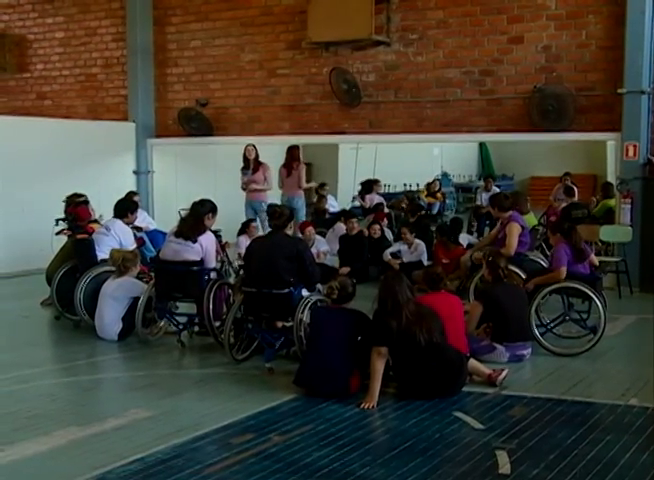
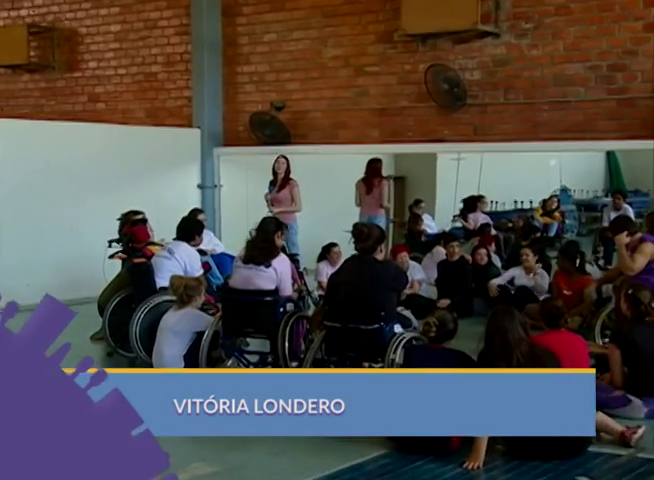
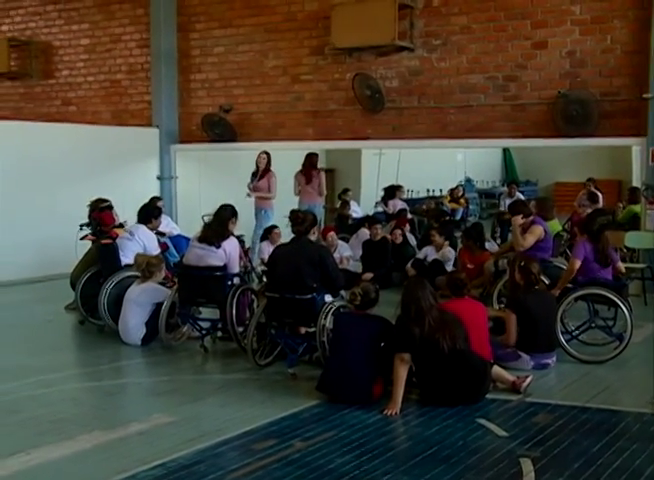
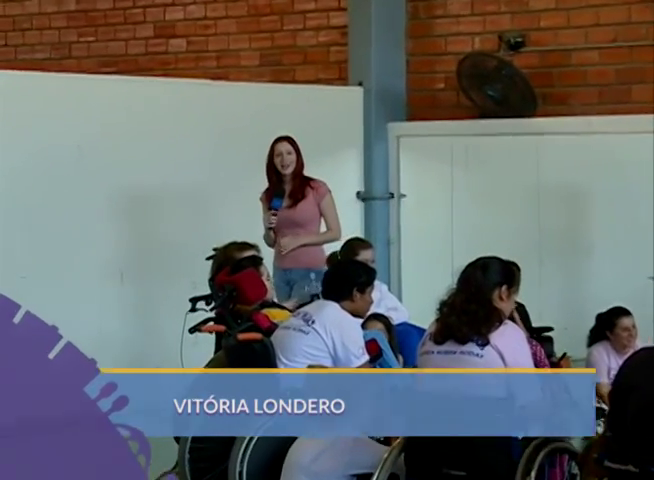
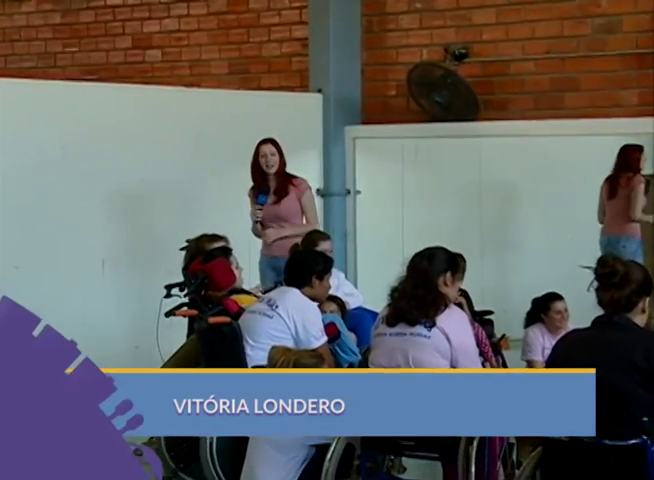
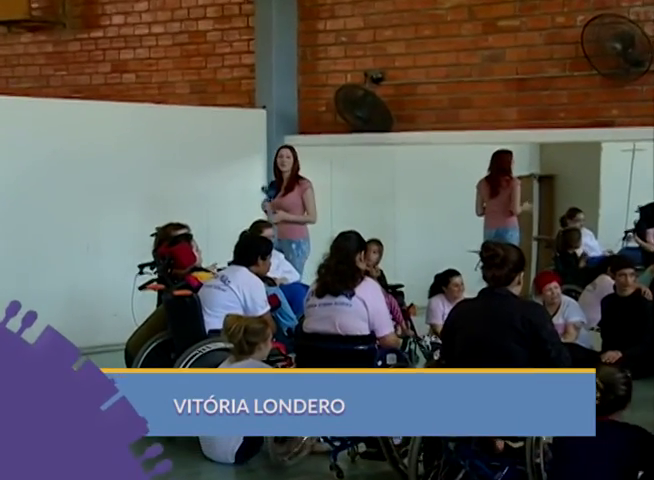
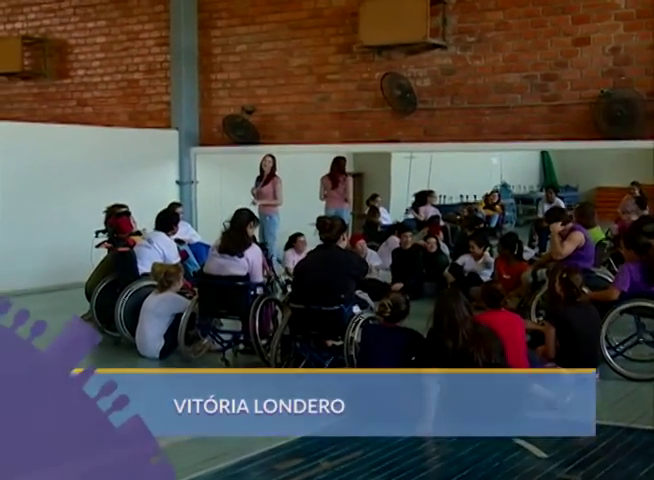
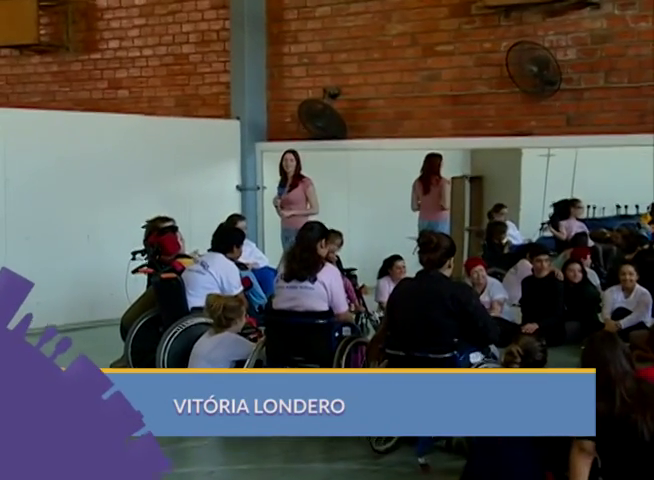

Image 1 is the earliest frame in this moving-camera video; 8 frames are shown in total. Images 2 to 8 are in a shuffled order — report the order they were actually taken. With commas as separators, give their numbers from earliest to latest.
3, 7, 2, 8, 6, 5, 4
